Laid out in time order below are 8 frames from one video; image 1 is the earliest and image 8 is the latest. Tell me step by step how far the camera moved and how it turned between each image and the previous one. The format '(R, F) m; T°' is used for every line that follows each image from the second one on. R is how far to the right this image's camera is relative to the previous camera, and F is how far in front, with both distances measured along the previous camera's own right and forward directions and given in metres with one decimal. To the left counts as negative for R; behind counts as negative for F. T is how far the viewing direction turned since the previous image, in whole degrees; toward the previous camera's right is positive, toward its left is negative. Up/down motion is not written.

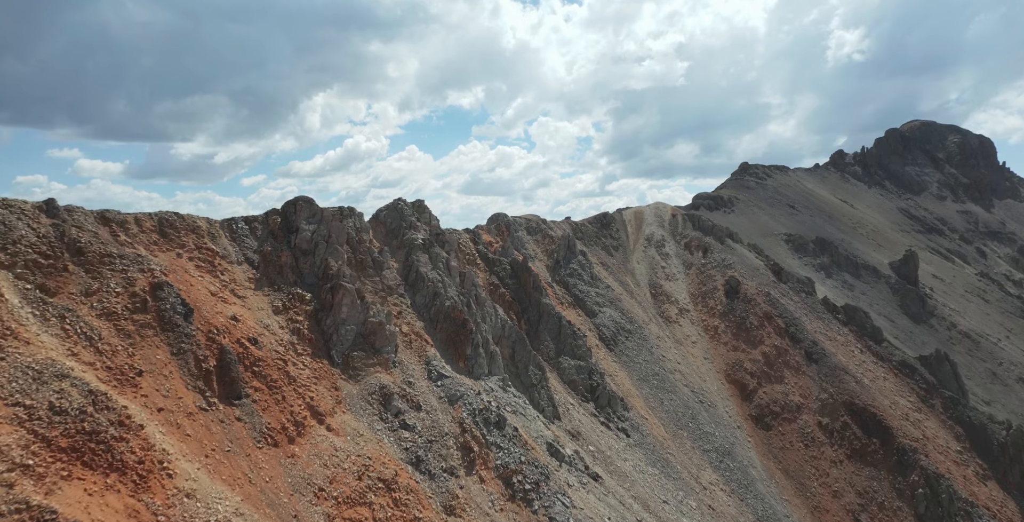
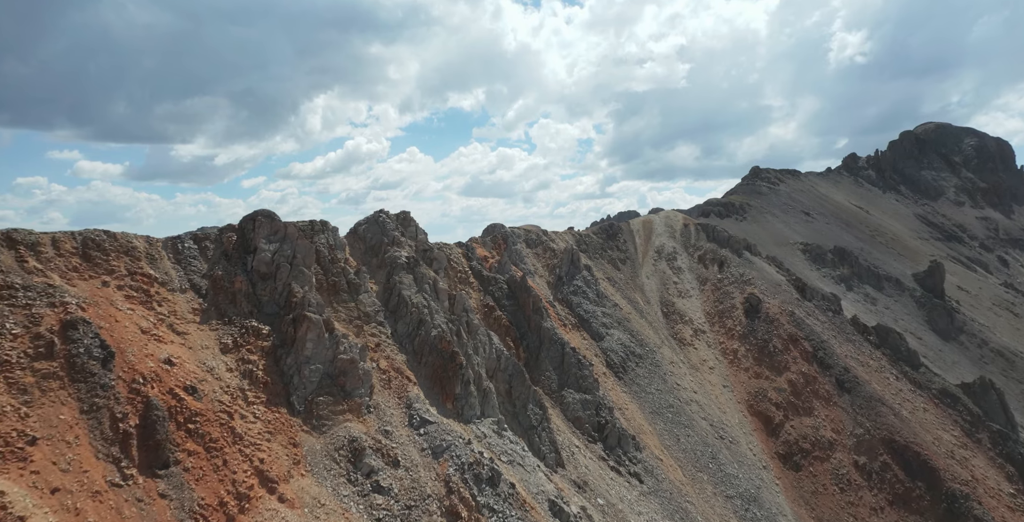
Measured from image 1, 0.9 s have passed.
(+0.4, +9.5) m; 0°
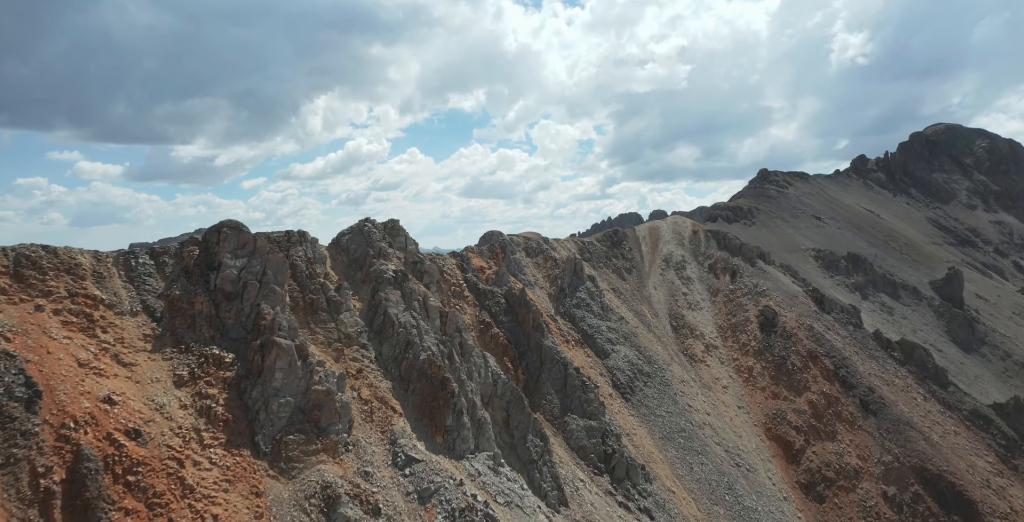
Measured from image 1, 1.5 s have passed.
(+0.2, +6.1) m; 0°
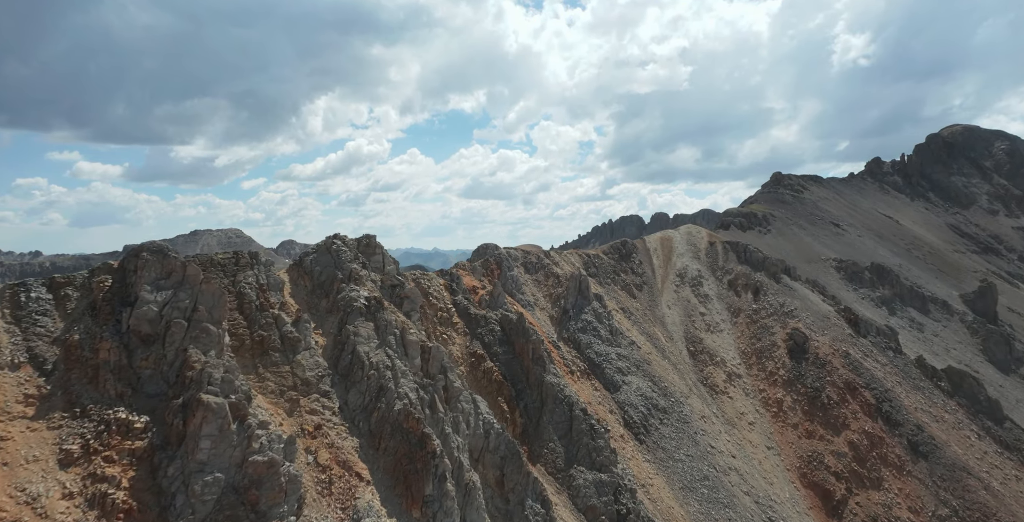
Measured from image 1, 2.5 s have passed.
(+0.3, +10.0) m; 0°
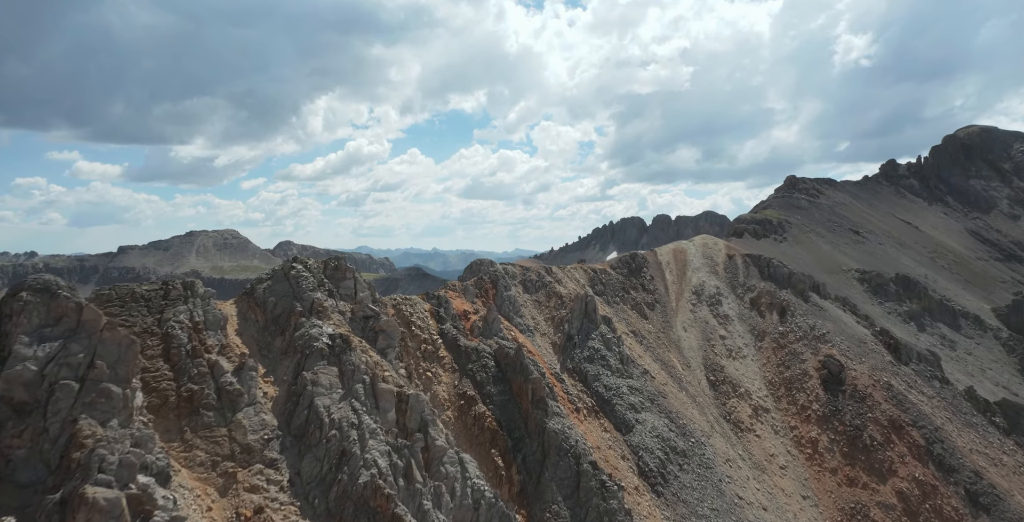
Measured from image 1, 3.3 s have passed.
(+0.3, +9.1) m; 0°
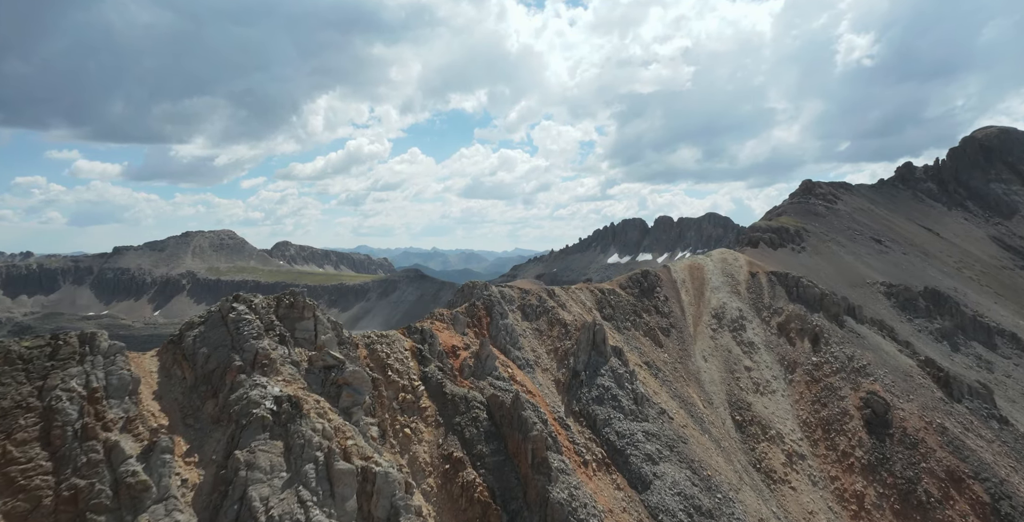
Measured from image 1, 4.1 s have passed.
(+0.3, +8.9) m; 0°
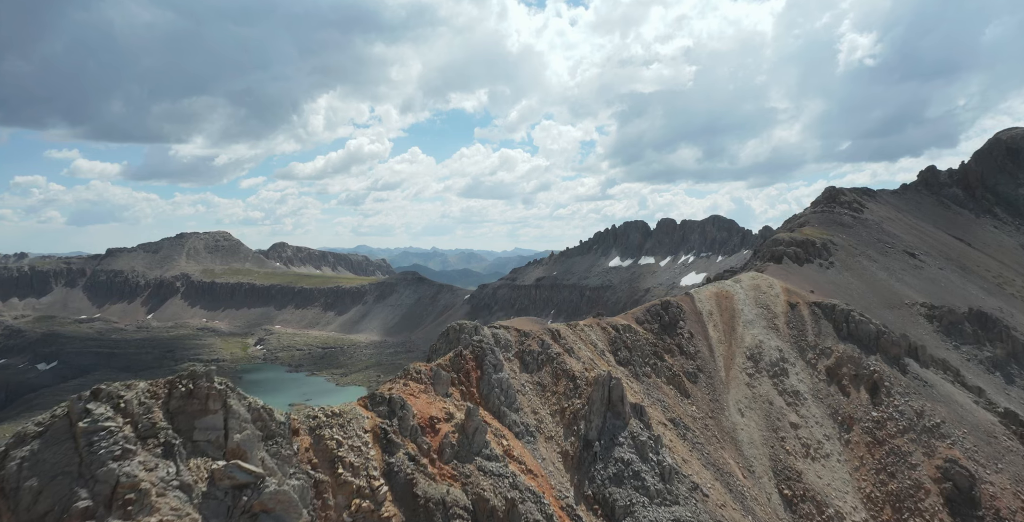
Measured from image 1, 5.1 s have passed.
(+0.3, +11.6) m; 0°
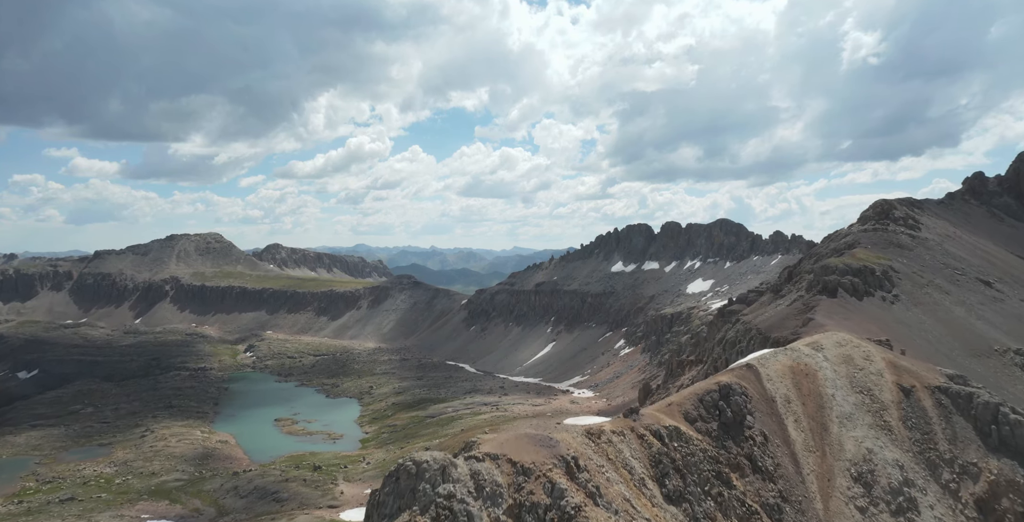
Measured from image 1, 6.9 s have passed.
(+0.4, +19.8) m; 0°
